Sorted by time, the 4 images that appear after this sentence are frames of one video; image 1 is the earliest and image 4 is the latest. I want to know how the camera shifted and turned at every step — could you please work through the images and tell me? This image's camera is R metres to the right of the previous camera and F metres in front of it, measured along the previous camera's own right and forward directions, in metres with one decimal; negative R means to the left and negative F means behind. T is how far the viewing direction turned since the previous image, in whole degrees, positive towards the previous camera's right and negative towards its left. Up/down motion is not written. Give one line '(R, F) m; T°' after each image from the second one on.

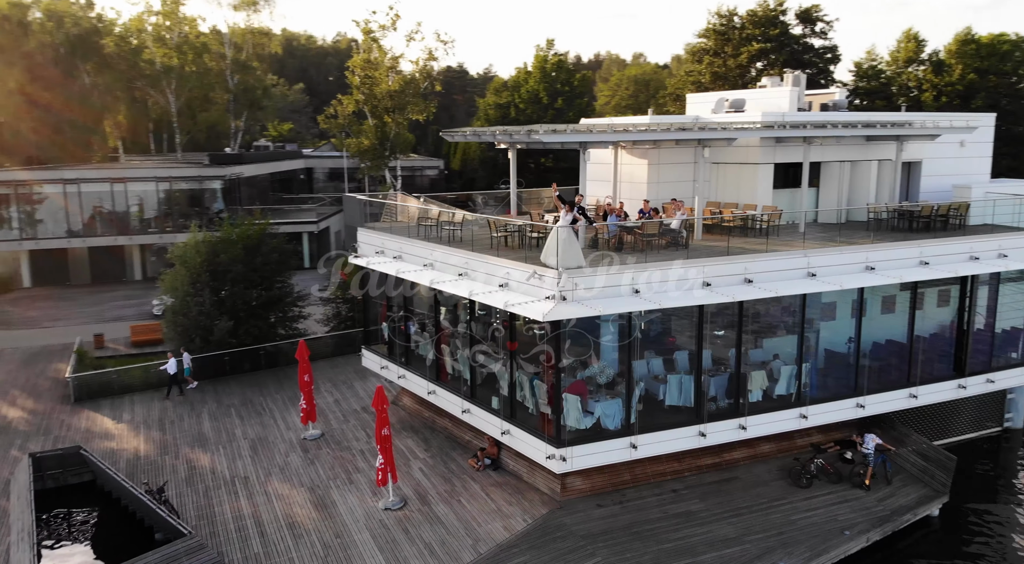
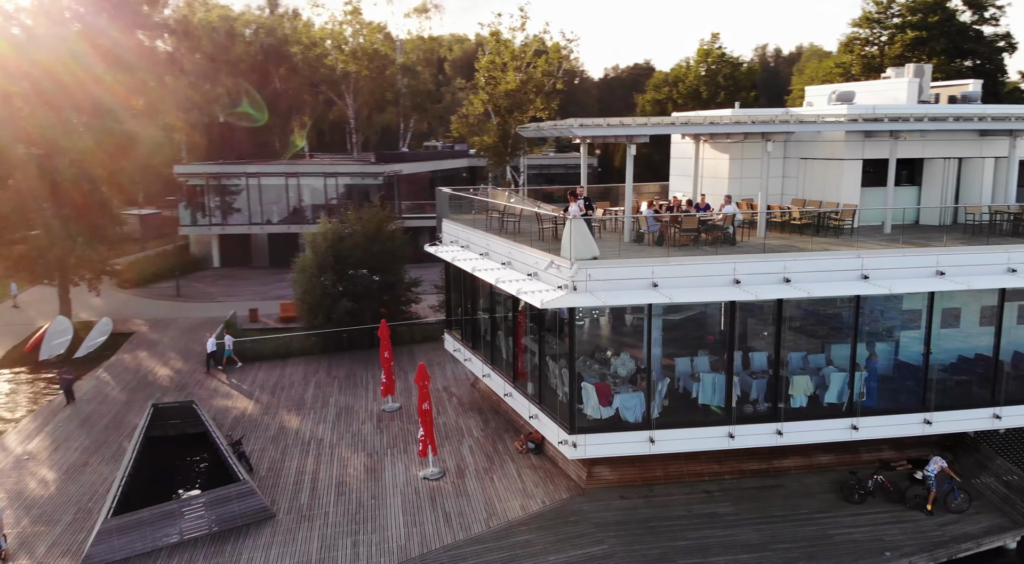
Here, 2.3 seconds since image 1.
(+2.1, -0.2) m; -12°
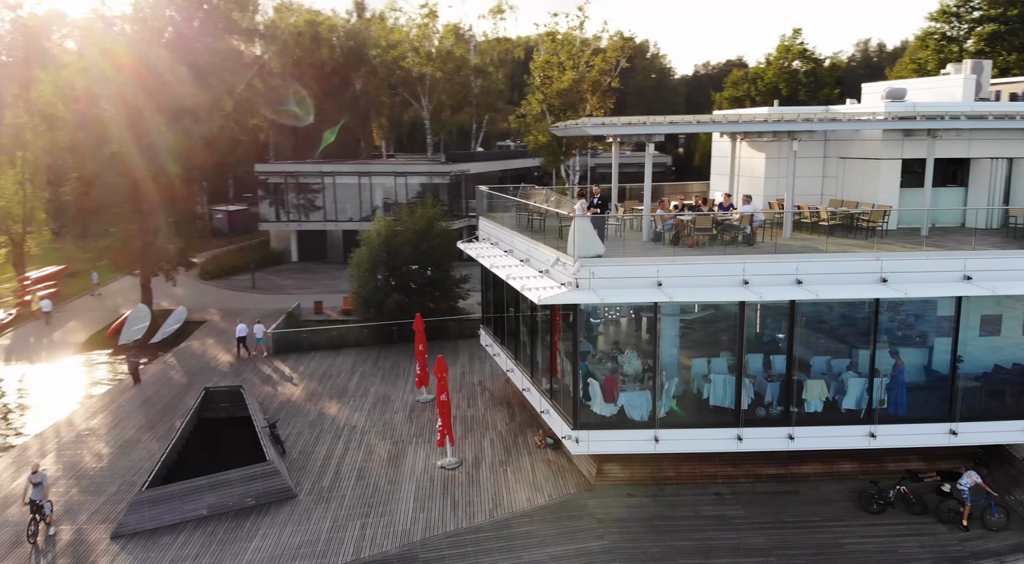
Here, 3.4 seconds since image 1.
(+1.1, -0.2) m; -6°
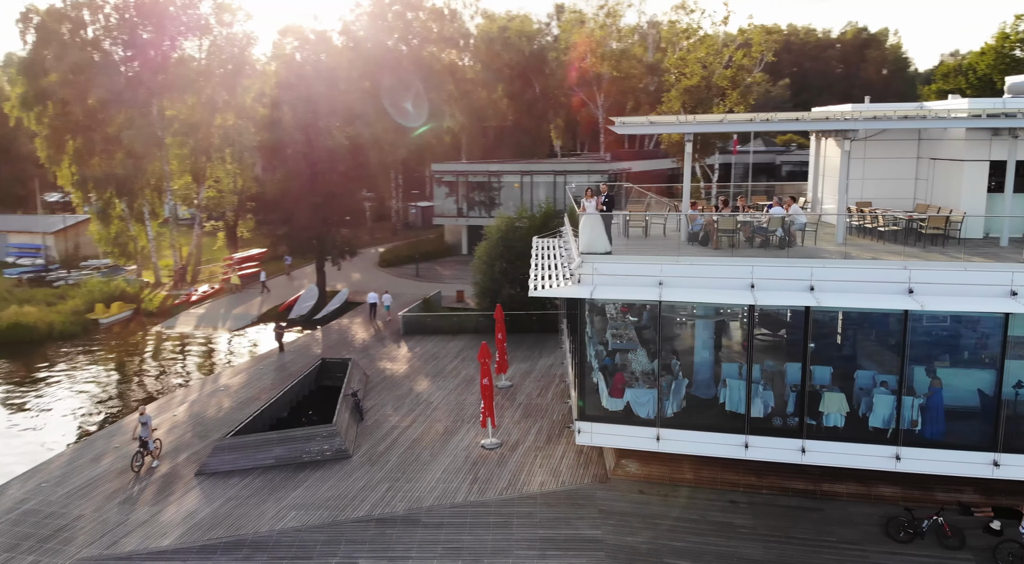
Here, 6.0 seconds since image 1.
(+2.8, -0.4) m; -14°
